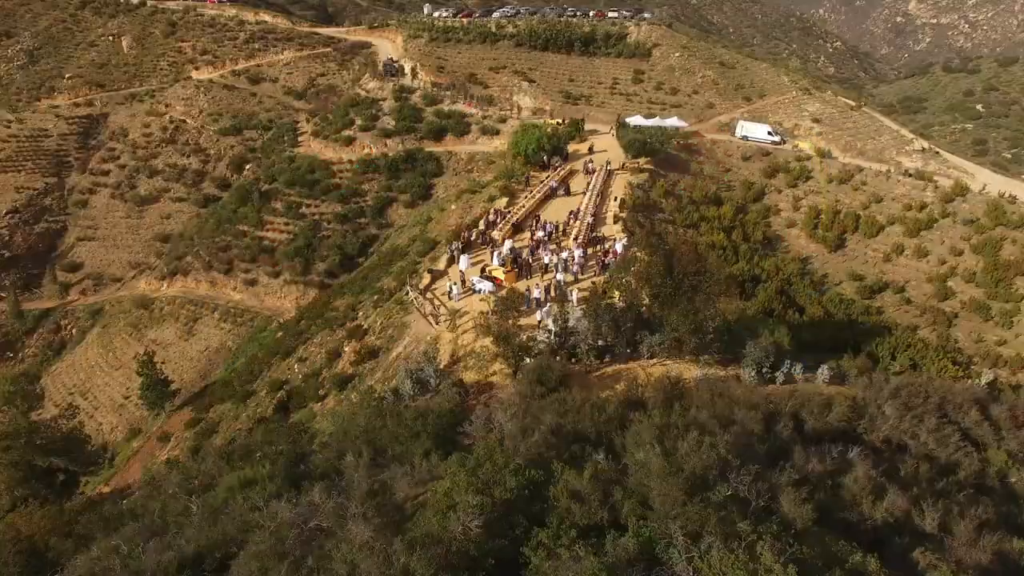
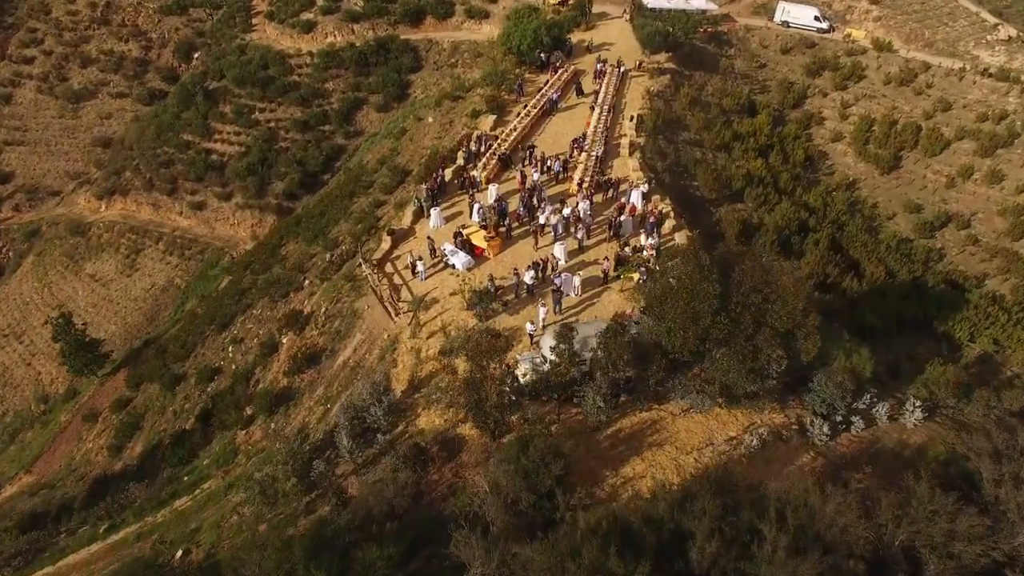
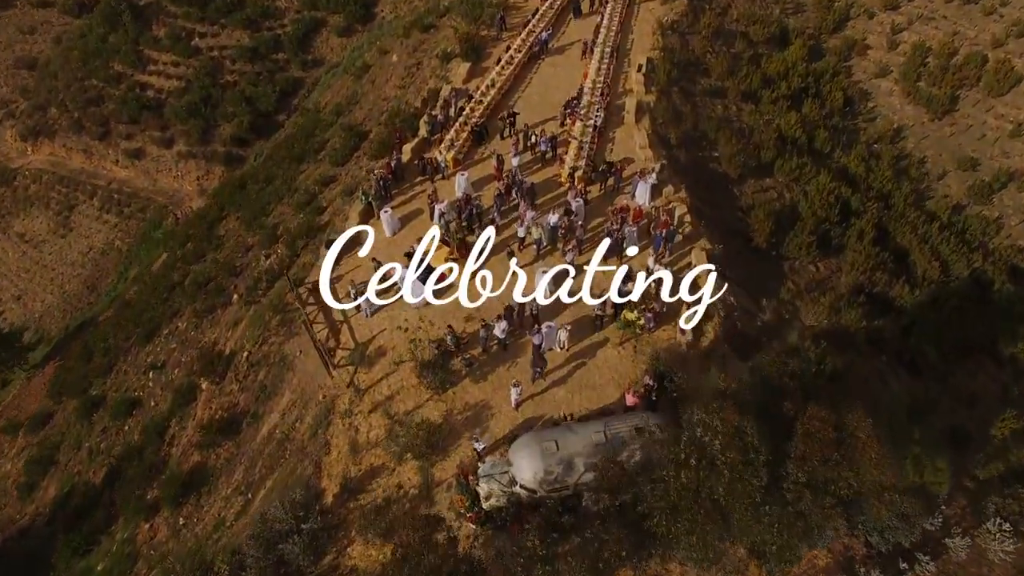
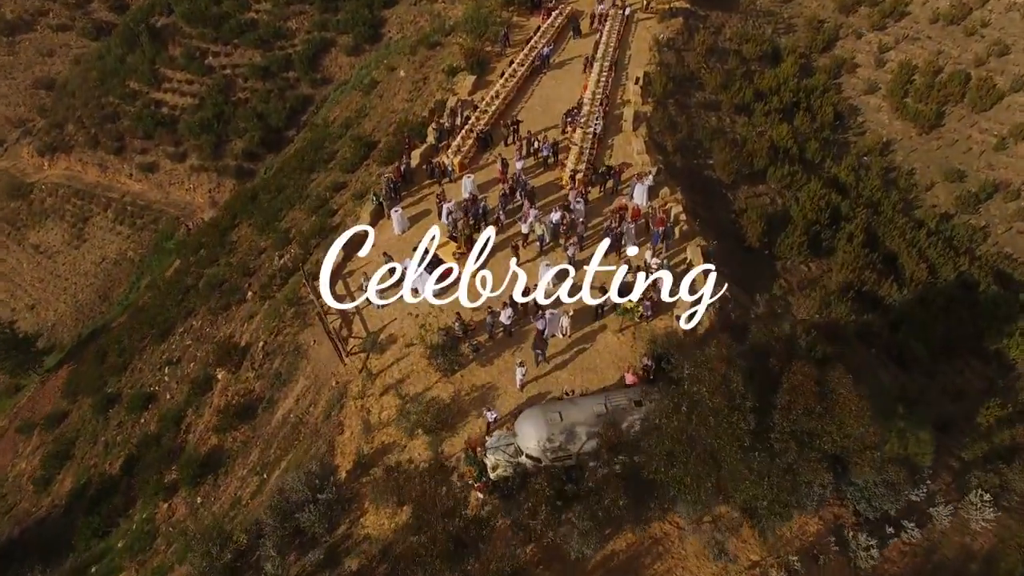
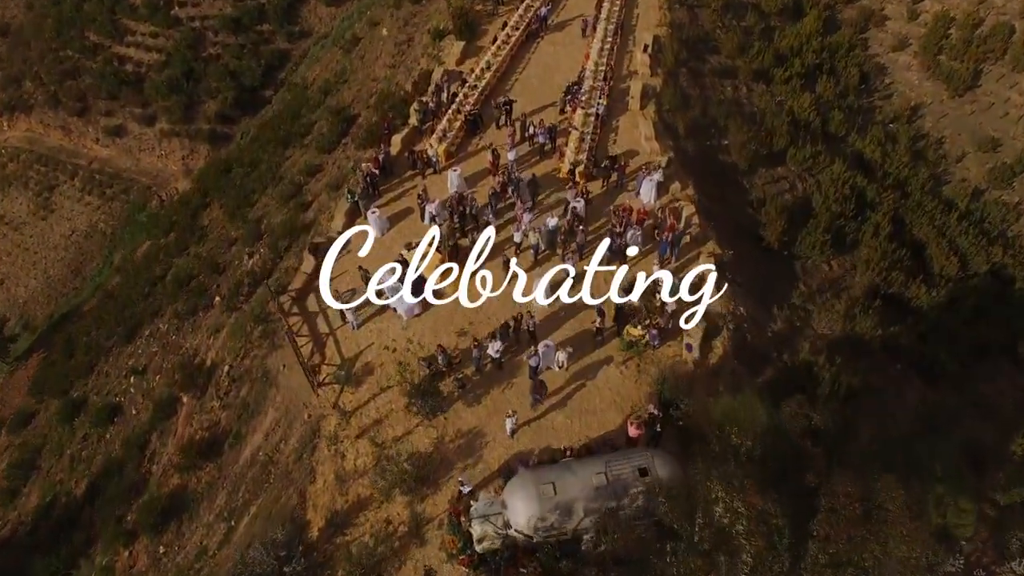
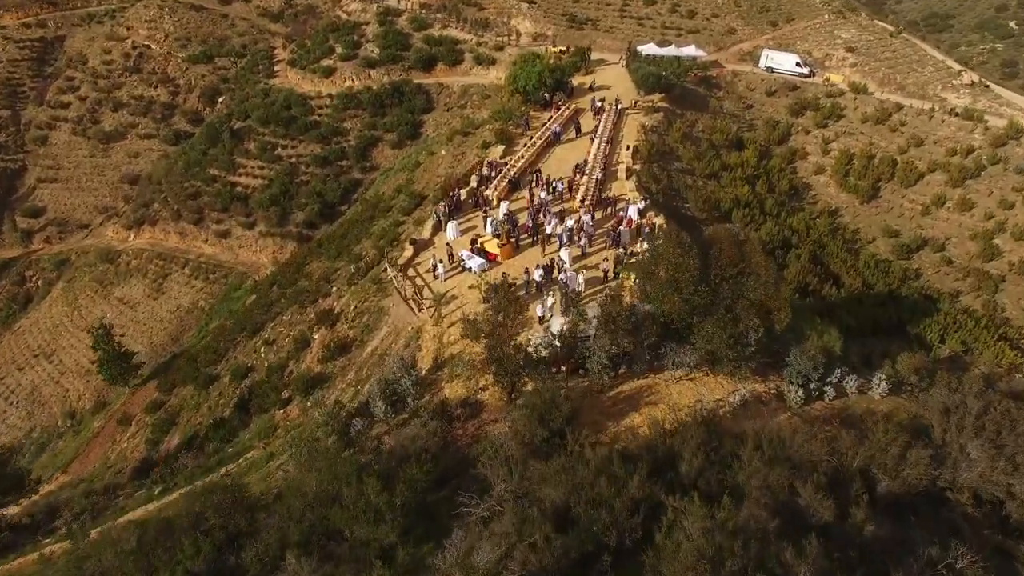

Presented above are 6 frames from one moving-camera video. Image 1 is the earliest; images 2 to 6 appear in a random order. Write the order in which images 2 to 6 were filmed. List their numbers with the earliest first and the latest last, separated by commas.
6, 2, 4, 3, 5
